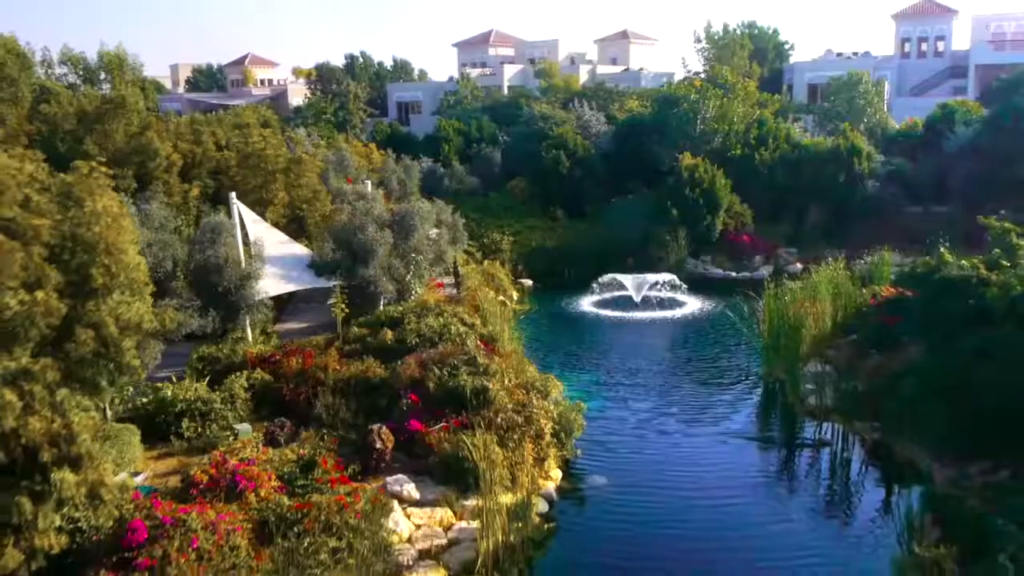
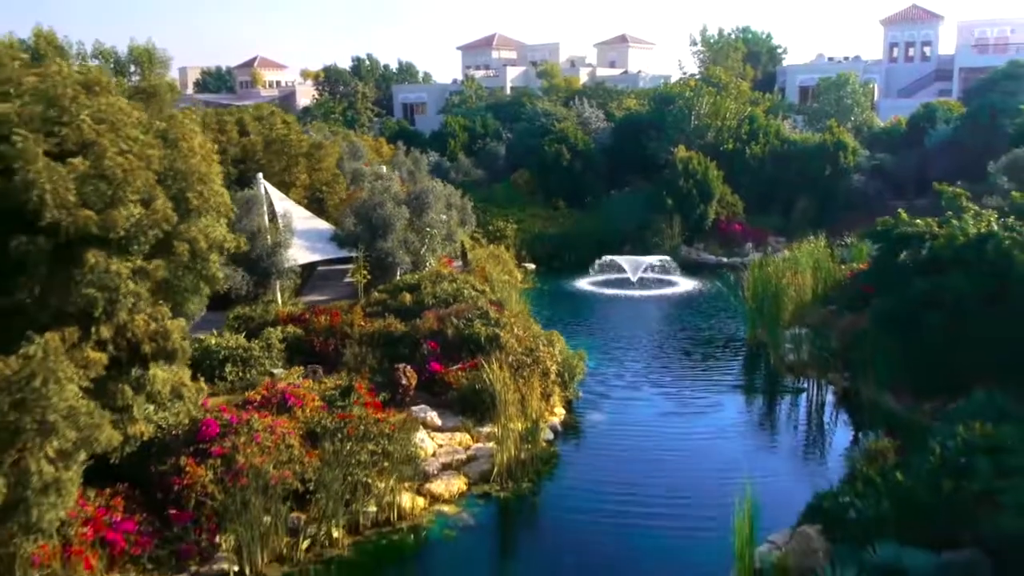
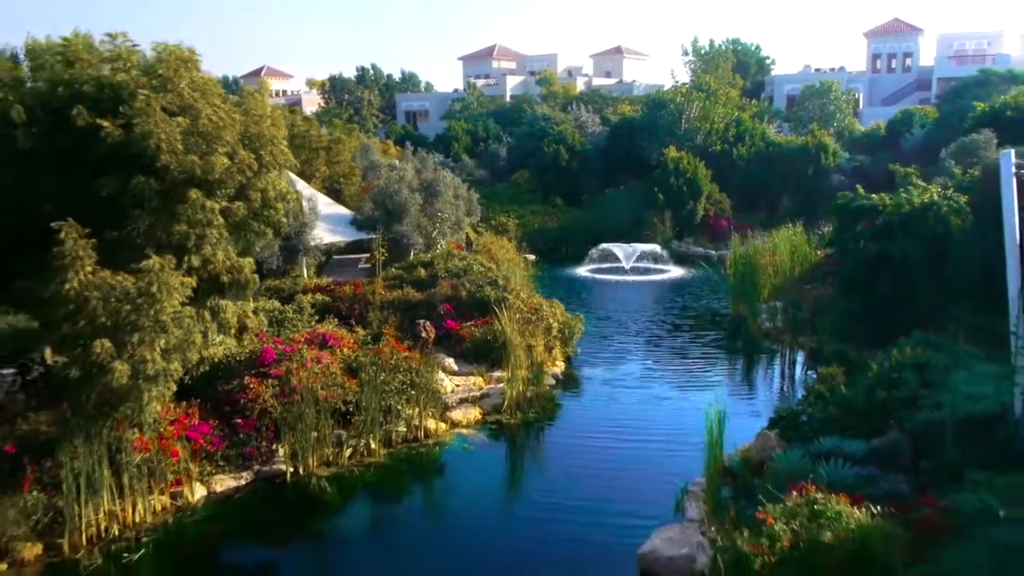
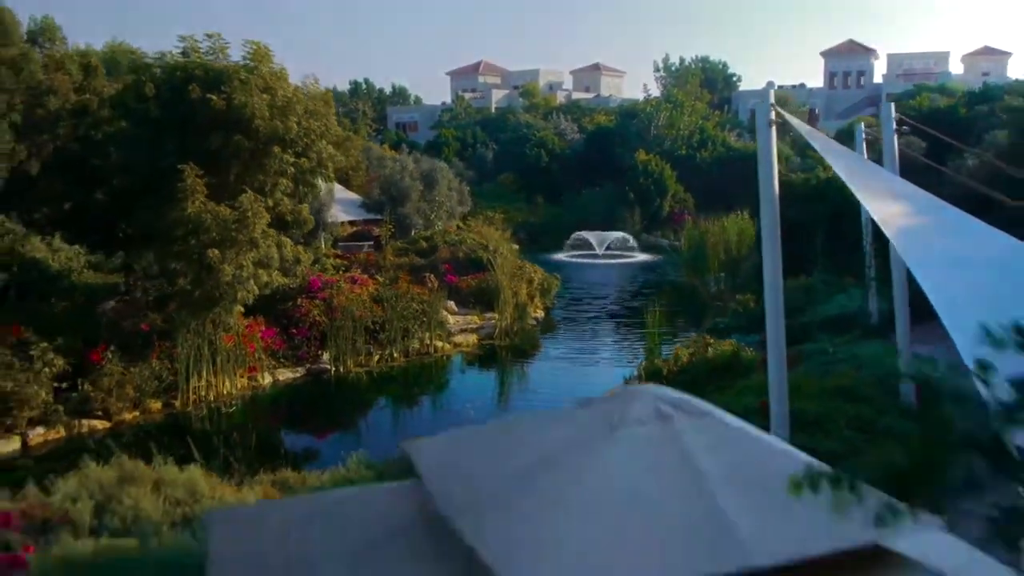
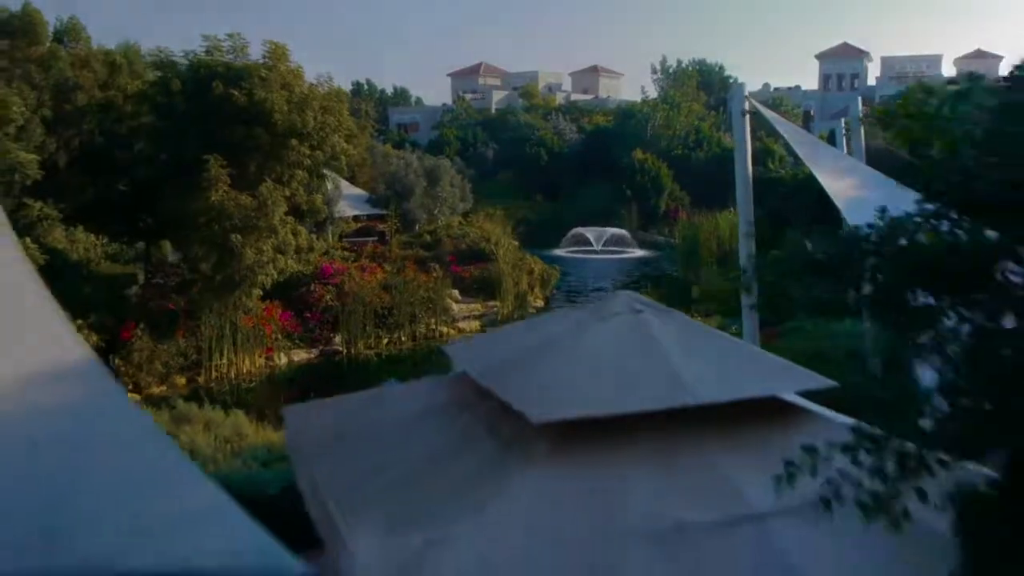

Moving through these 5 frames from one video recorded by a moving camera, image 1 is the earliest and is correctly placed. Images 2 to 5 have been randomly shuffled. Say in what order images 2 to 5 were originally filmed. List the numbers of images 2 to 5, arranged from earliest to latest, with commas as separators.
2, 3, 4, 5
